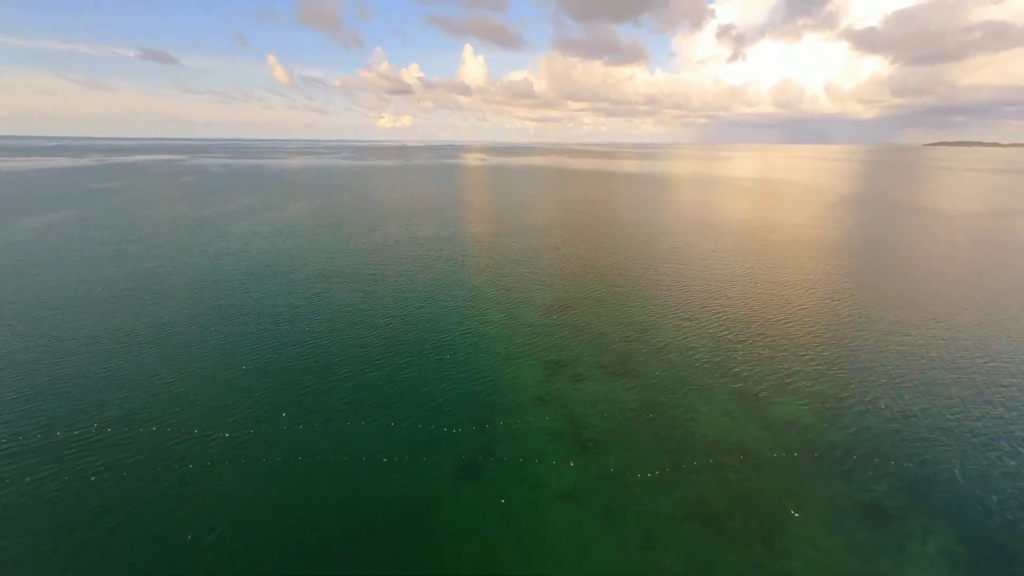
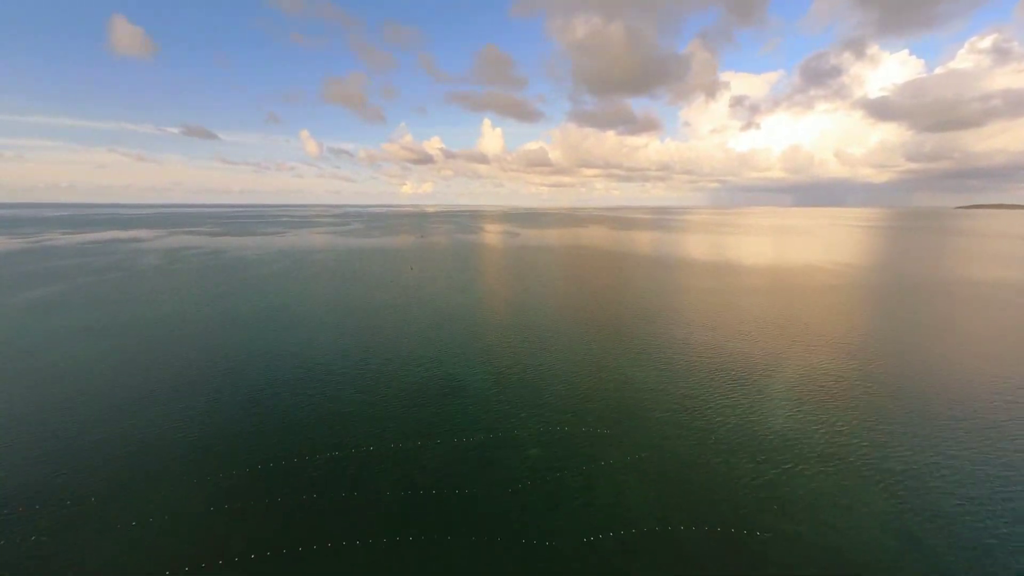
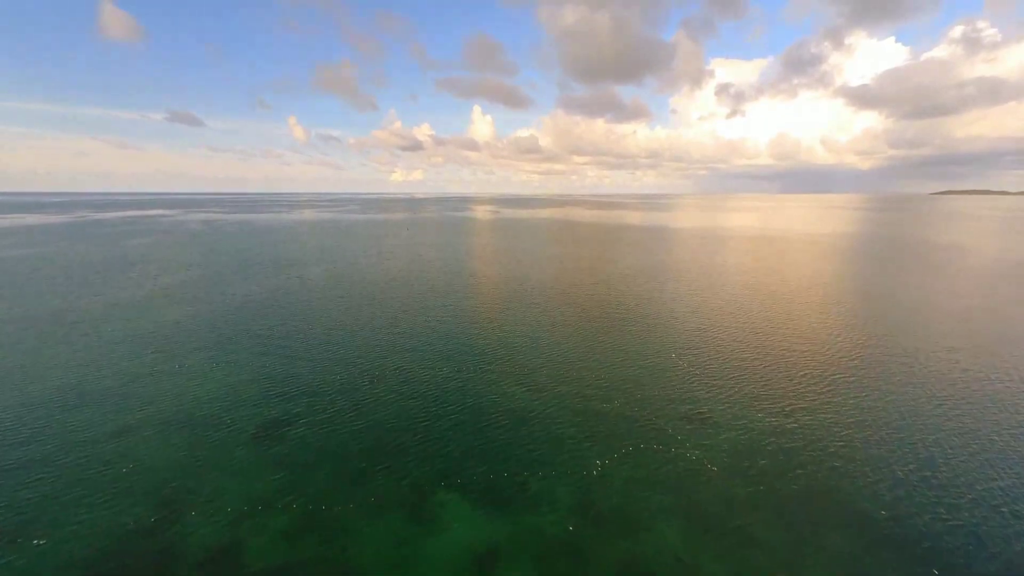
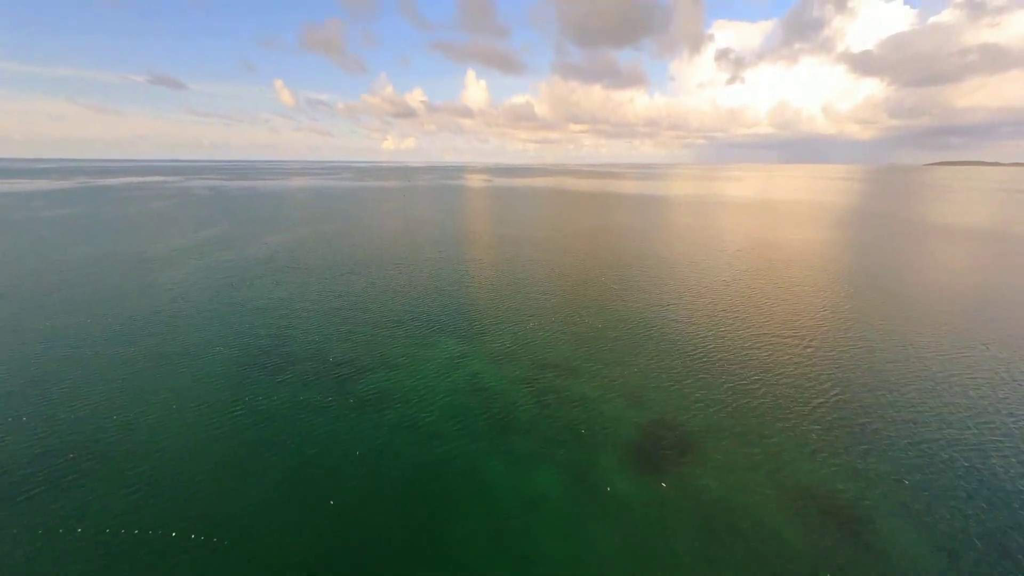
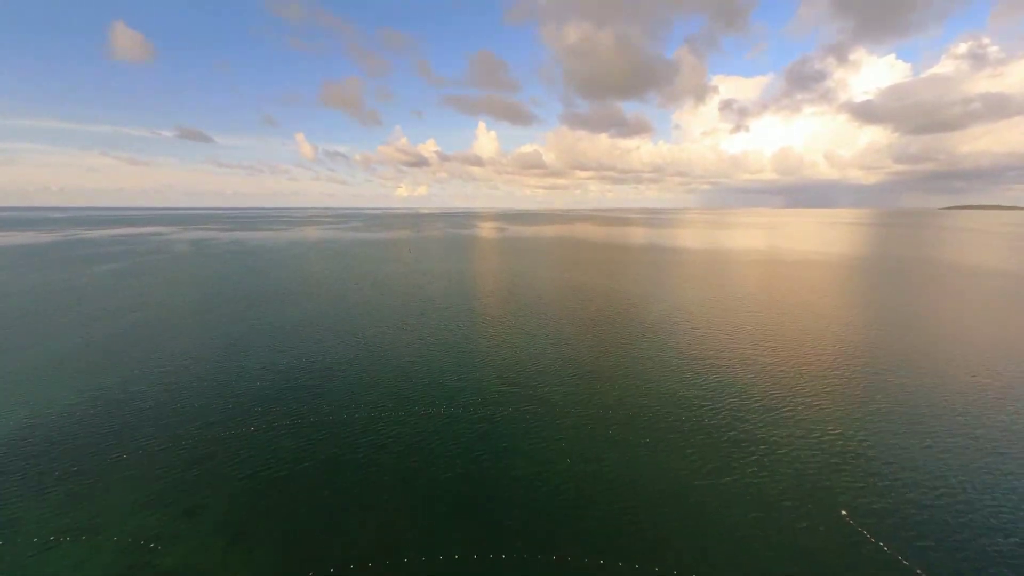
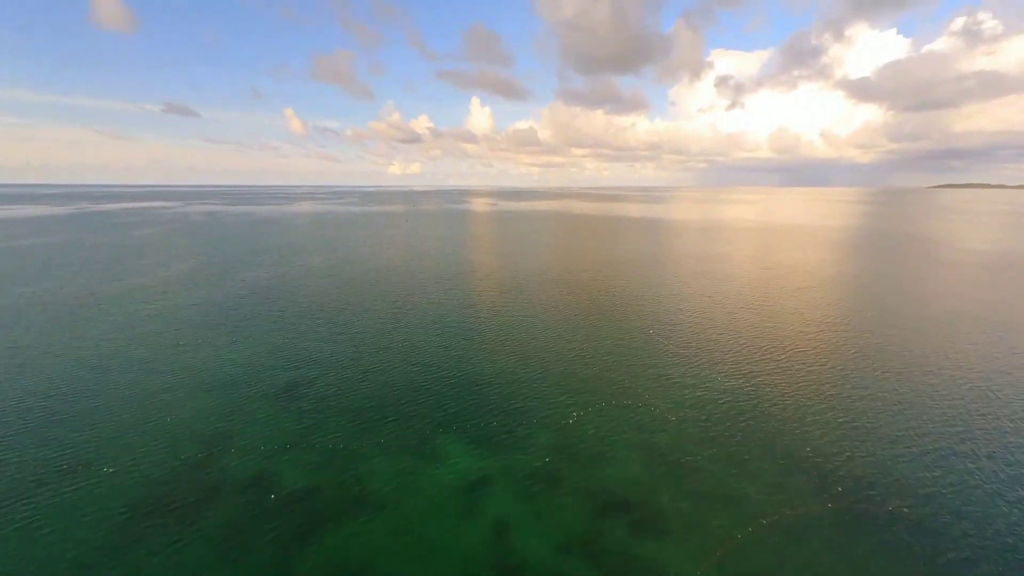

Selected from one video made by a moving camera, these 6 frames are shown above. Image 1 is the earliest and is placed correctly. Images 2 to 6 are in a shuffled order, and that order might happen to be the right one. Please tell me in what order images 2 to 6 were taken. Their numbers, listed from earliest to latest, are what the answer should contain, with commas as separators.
4, 6, 3, 5, 2
